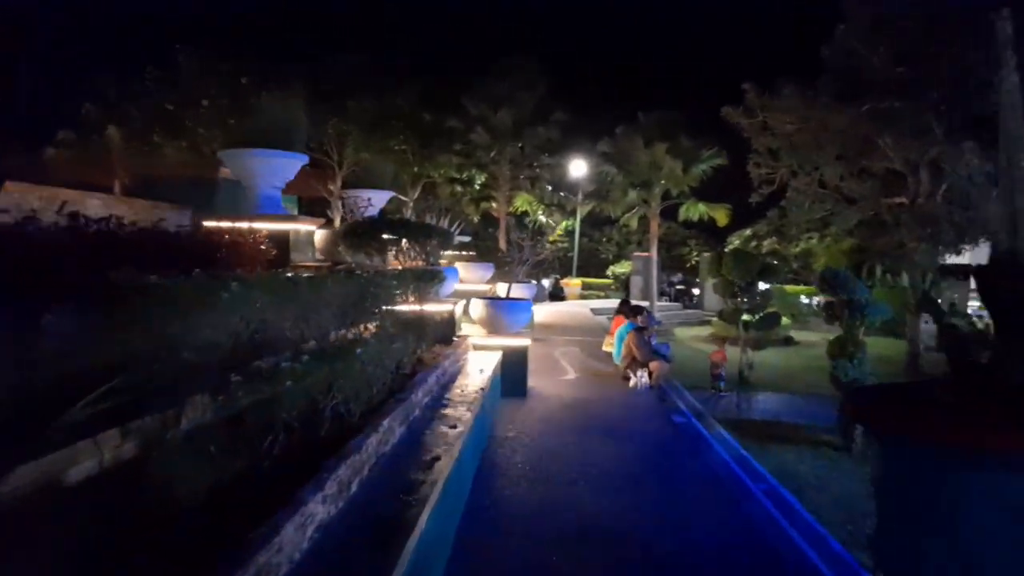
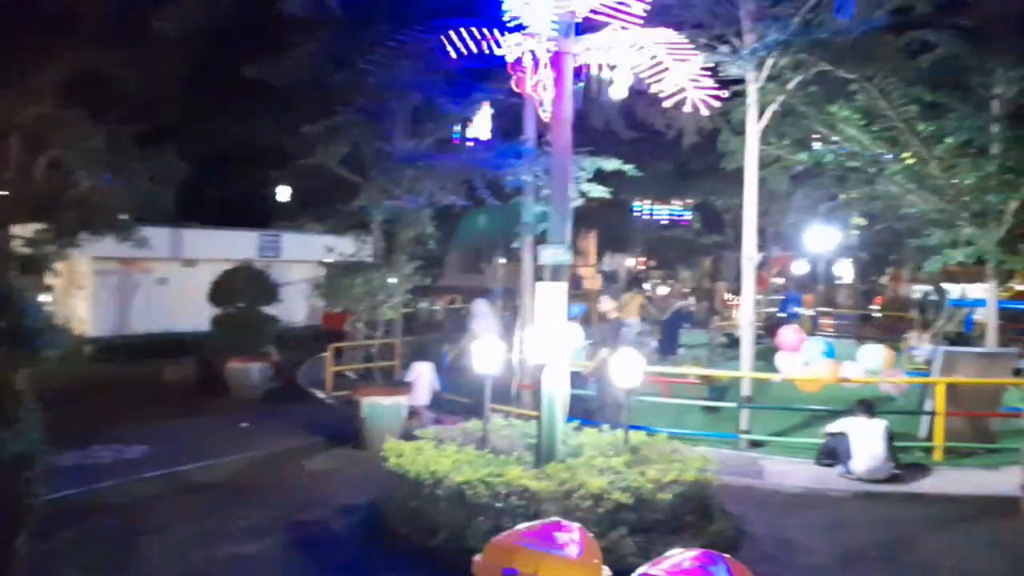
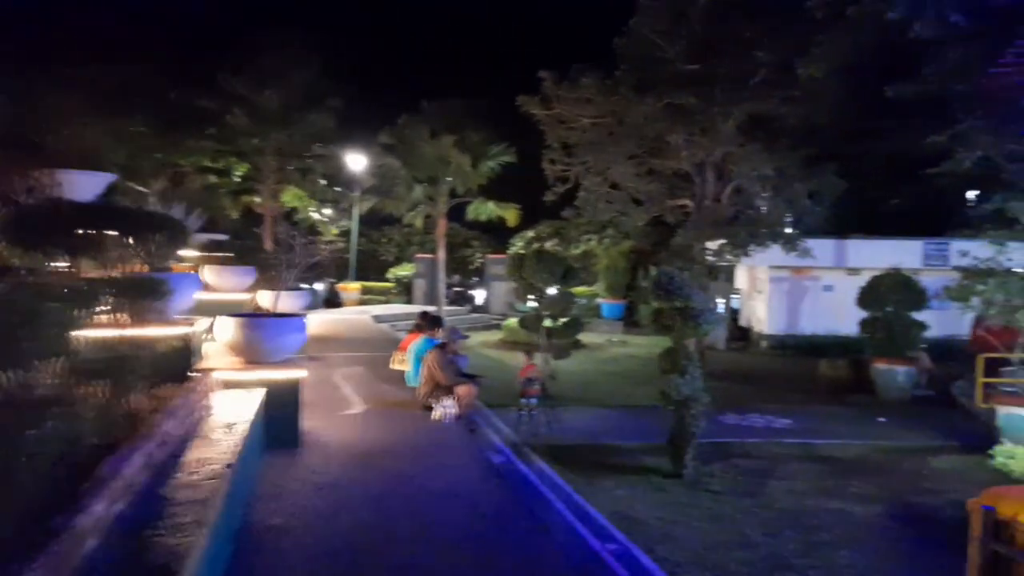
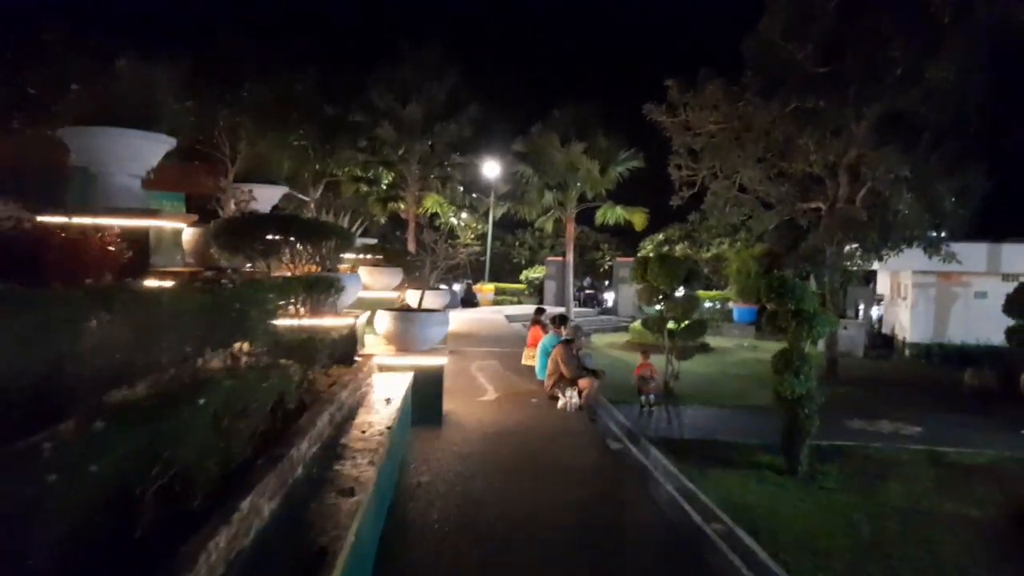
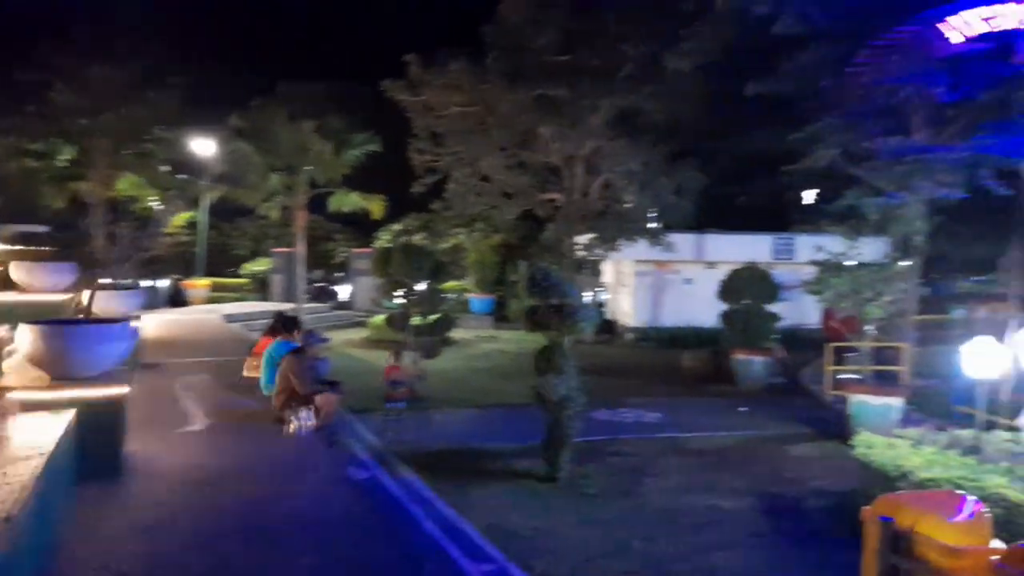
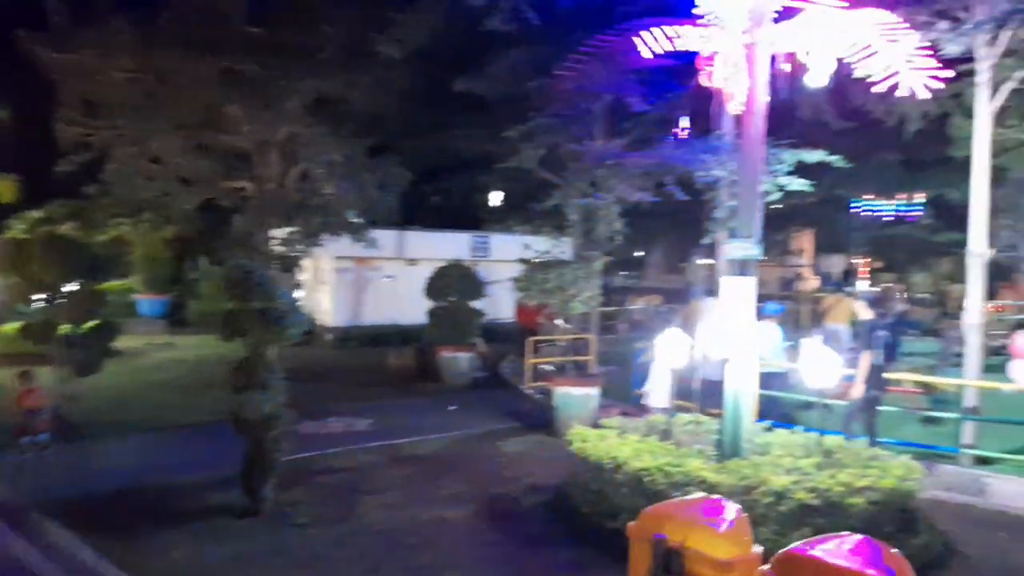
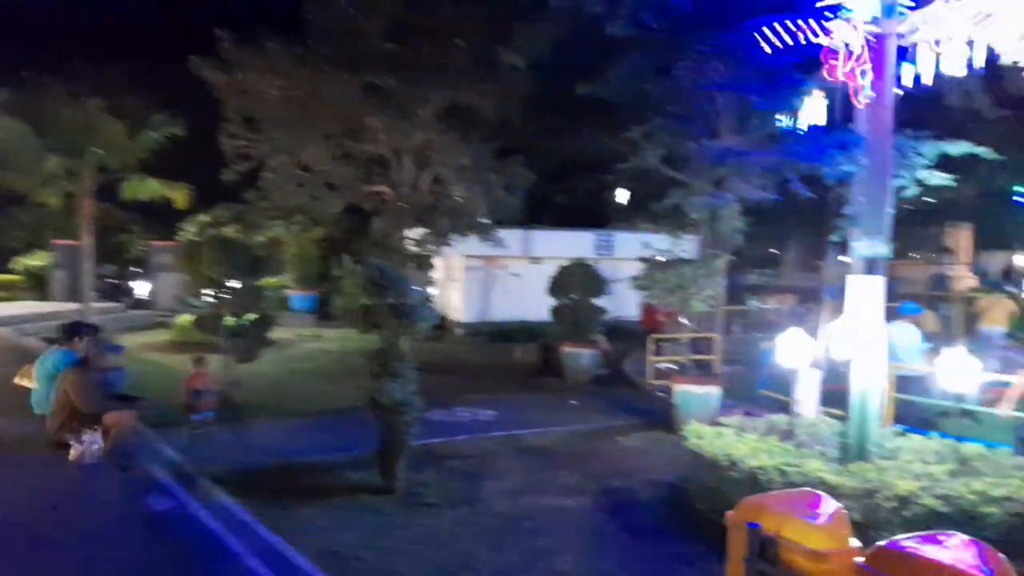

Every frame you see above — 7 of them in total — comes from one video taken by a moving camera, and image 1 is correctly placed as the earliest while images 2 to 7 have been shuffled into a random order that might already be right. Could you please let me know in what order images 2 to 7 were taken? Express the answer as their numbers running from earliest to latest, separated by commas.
4, 3, 5, 7, 6, 2
